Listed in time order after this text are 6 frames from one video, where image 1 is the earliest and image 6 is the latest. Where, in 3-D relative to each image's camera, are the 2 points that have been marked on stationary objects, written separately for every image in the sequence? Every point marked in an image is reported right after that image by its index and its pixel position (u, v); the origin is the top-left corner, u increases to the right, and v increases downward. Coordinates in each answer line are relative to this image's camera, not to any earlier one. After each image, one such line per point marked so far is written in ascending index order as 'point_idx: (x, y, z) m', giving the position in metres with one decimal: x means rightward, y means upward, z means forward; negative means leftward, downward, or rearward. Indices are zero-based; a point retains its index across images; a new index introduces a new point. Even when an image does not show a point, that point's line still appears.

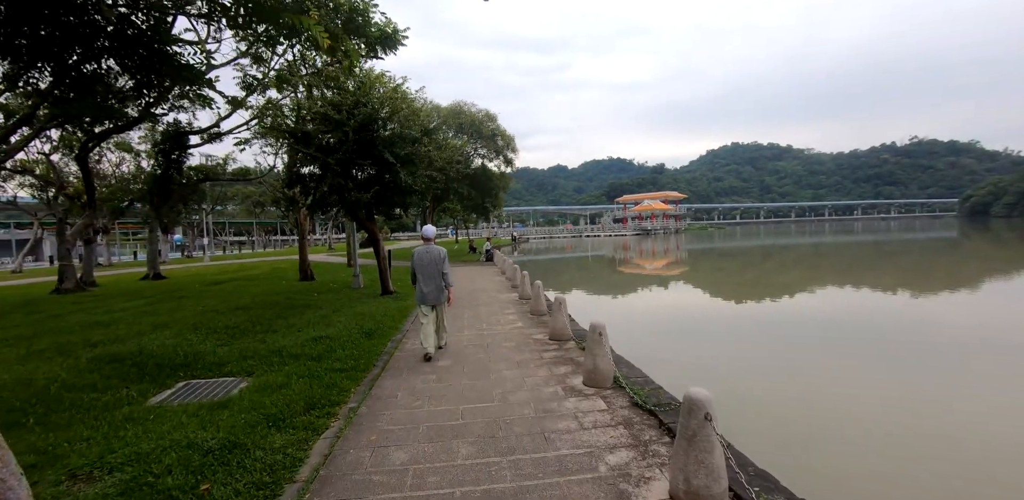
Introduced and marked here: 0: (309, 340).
0: (-2.8, -1.3, +6.2) m
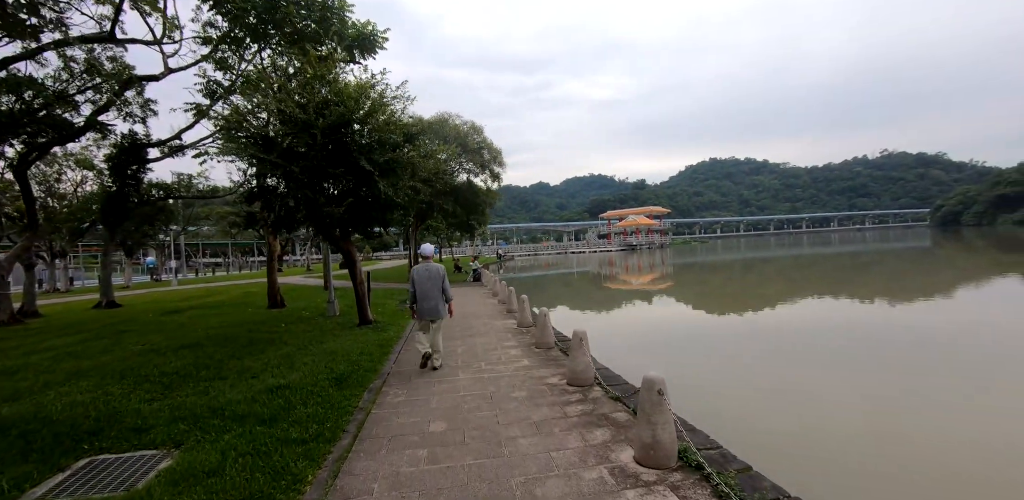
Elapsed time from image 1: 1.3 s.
0: (-2.7, -1.6, +4.9) m
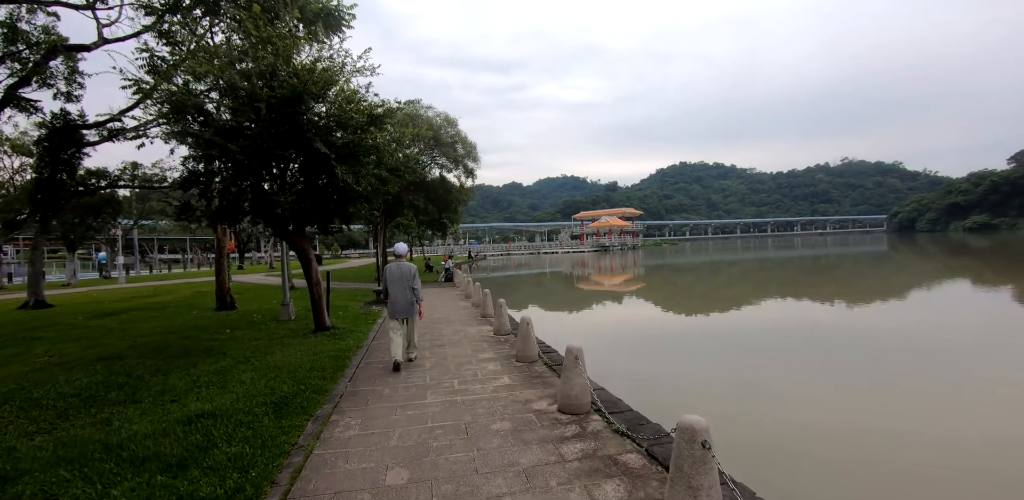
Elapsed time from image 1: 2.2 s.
0: (-2.9, -1.5, +4.0) m
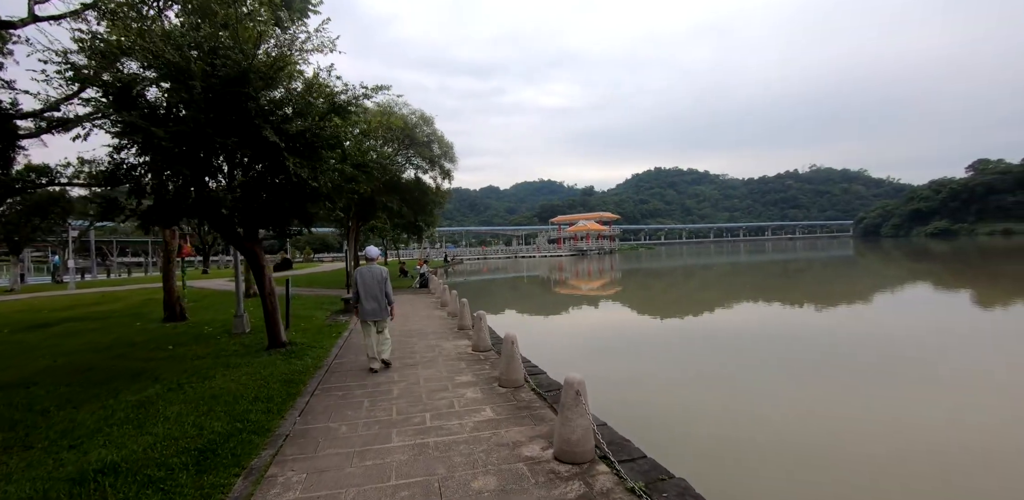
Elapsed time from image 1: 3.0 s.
0: (-3.0, -1.6, +3.1) m
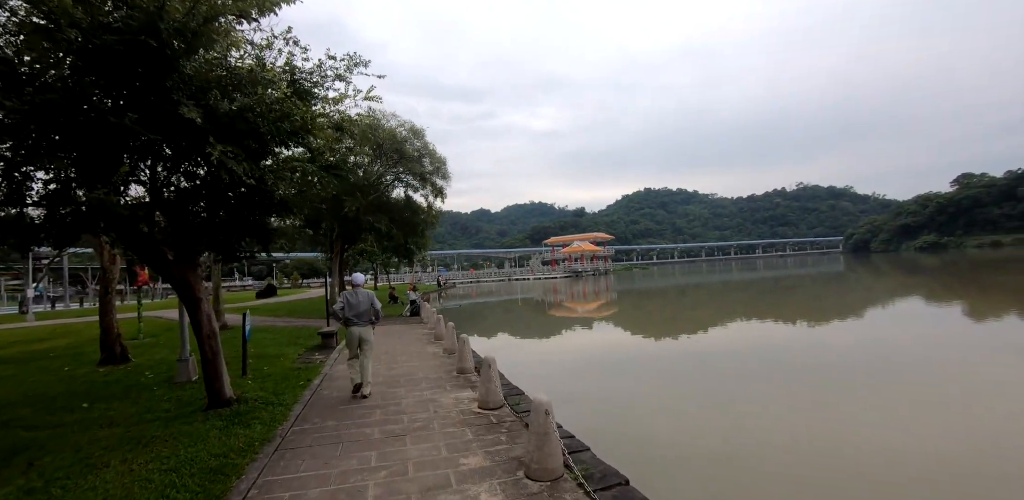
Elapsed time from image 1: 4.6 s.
0: (-2.7, -1.7, +1.4) m
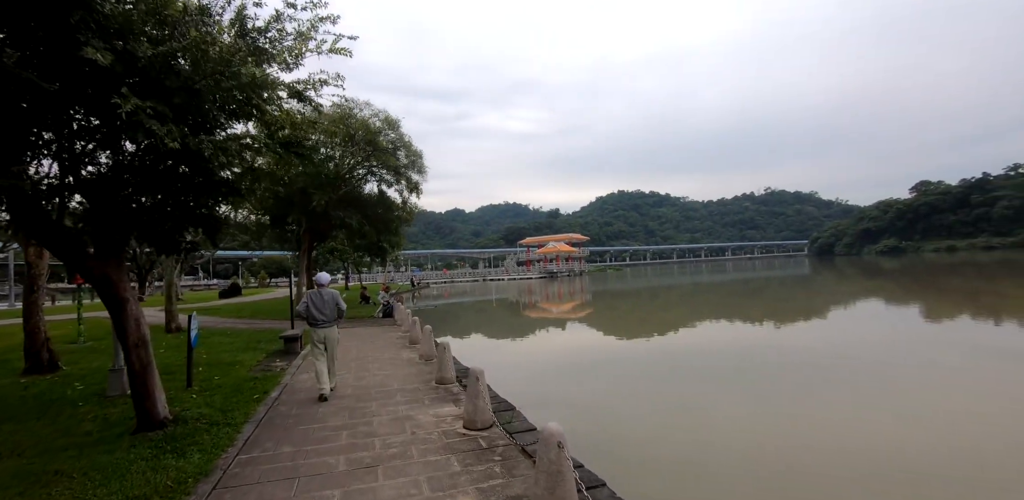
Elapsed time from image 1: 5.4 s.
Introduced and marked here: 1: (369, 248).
0: (-2.6, -1.6, +0.6) m
1: (-6.1, +0.1, +19.4) m
